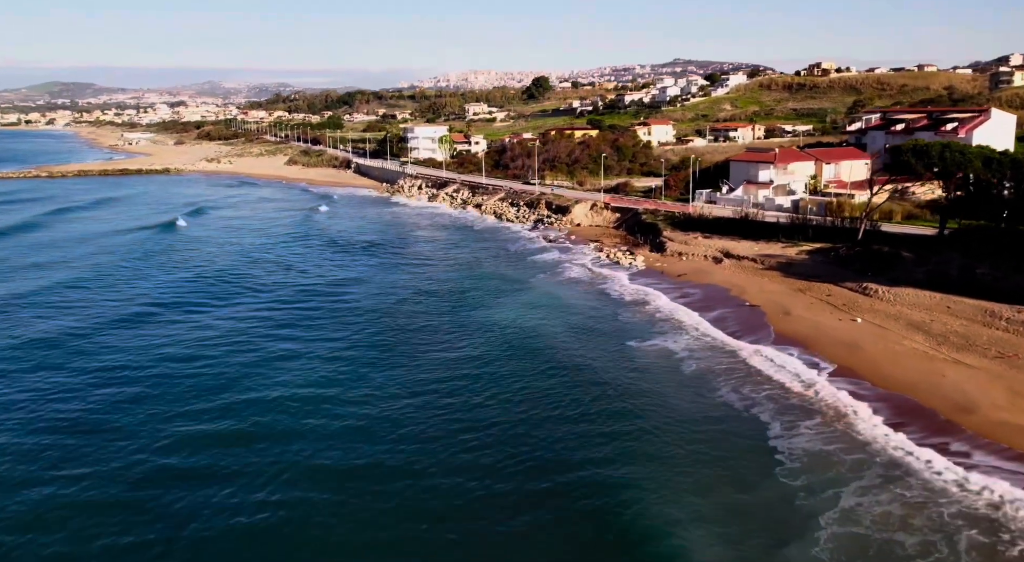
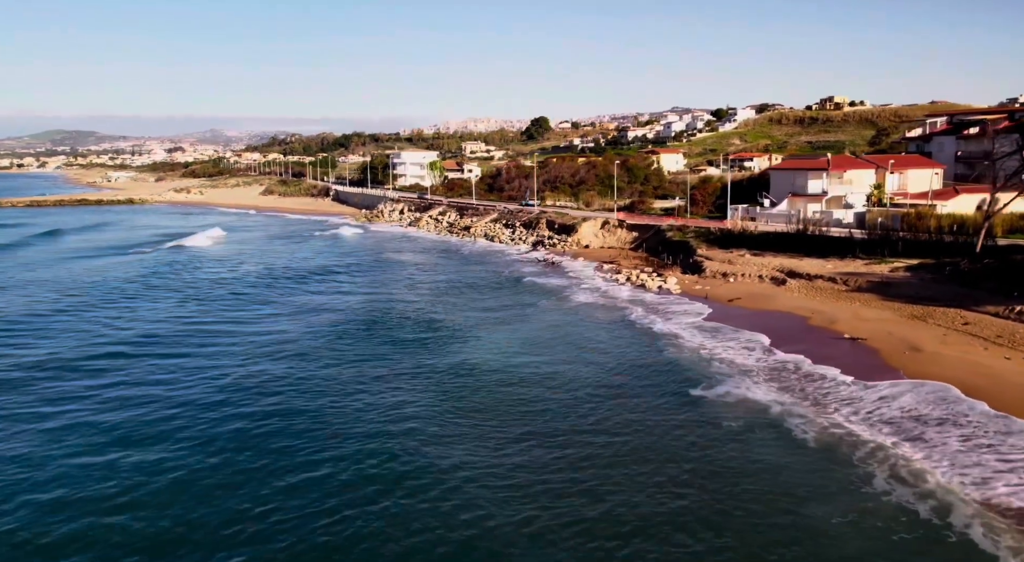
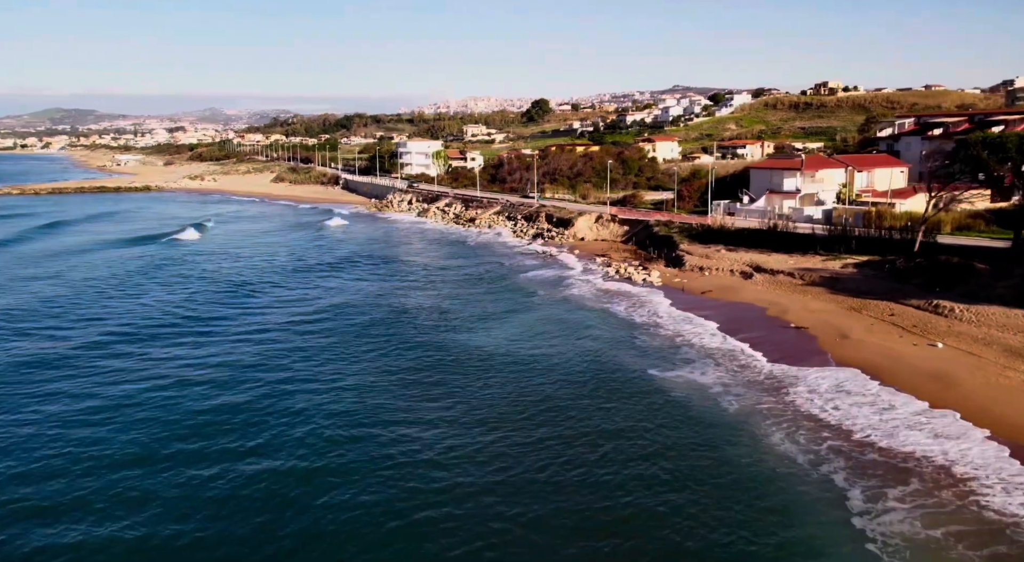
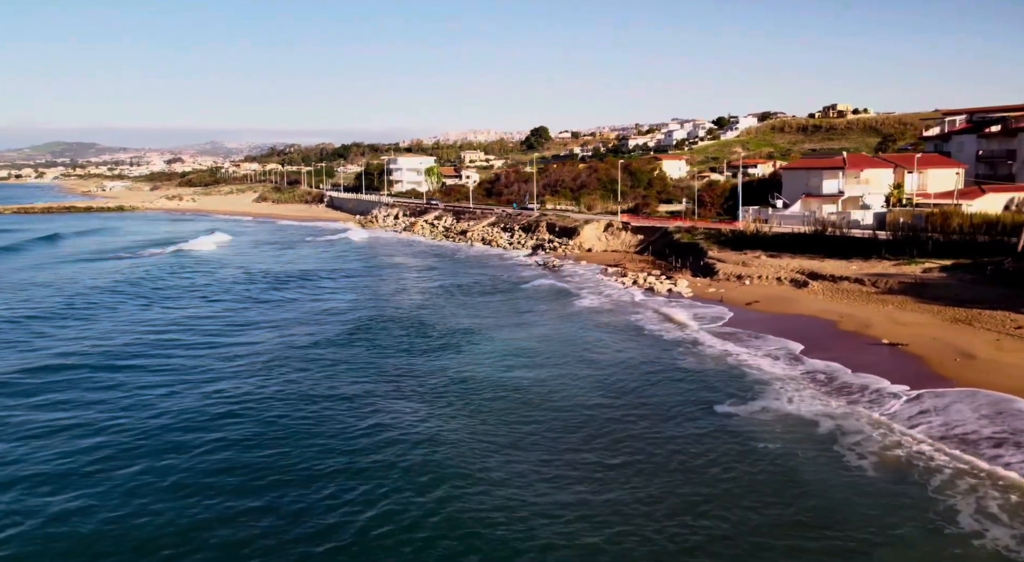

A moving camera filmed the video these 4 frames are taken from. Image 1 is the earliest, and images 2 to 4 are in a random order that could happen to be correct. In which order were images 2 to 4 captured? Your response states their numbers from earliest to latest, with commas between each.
3, 2, 4
